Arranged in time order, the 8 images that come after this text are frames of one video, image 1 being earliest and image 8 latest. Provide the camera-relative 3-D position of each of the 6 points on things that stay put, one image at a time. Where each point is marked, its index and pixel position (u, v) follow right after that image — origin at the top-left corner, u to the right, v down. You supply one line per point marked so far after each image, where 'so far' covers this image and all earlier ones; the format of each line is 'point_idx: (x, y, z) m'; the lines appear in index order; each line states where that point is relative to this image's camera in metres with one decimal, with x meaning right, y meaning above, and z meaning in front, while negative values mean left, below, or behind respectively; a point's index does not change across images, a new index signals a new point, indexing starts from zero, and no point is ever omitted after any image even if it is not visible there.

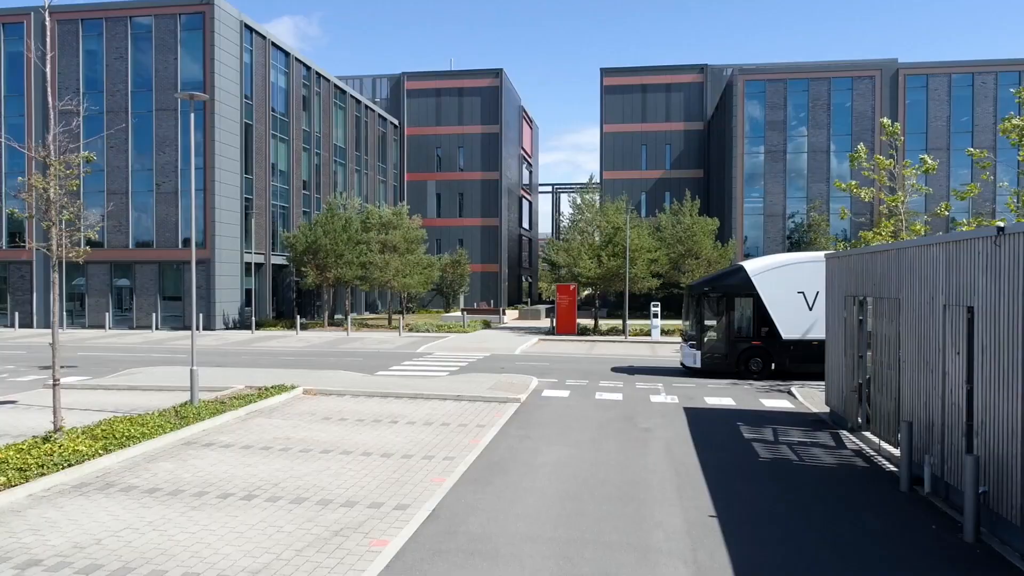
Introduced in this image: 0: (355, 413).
0: (-2.5, -2.0, +12.5) m
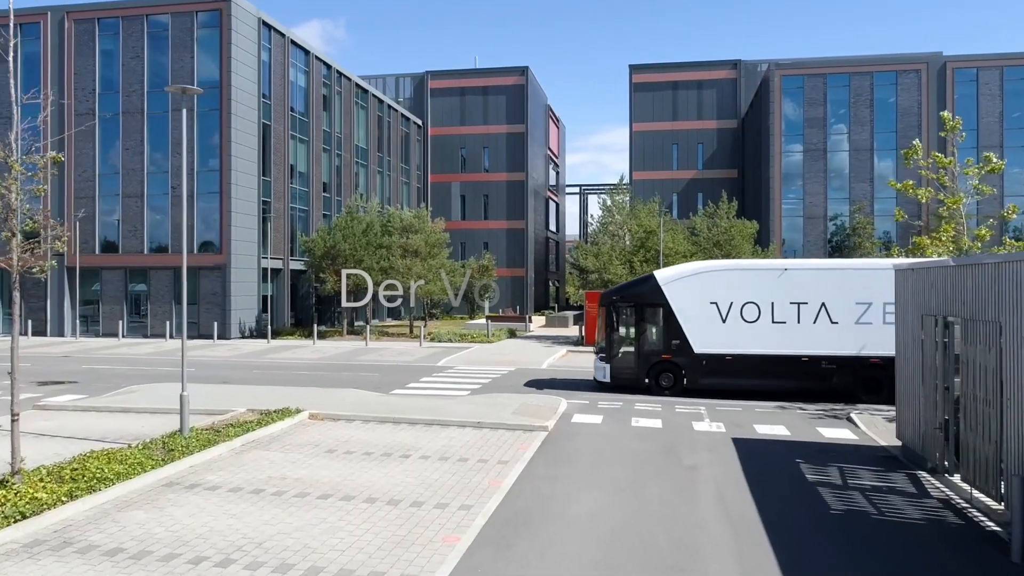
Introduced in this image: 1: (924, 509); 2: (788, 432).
0: (-2.1, -2.2, +11.2) m
1: (+4.5, -2.4, +8.7) m
2: (+4.5, -2.4, +13.1) m
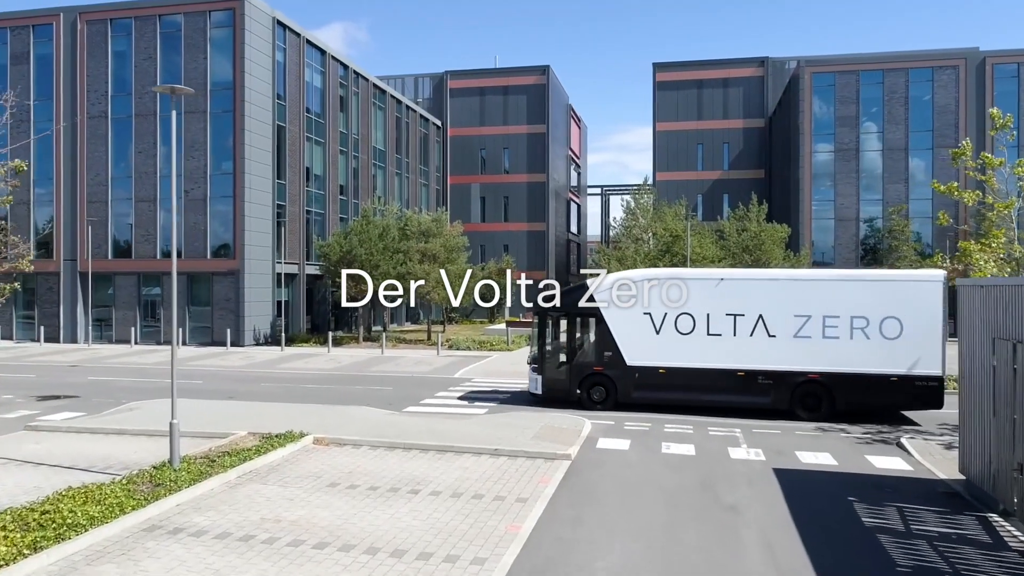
0: (-1.9, -2.4, +10.2) m
1: (+4.7, -2.6, +7.6) m
2: (+4.8, -2.6, +12.0) m
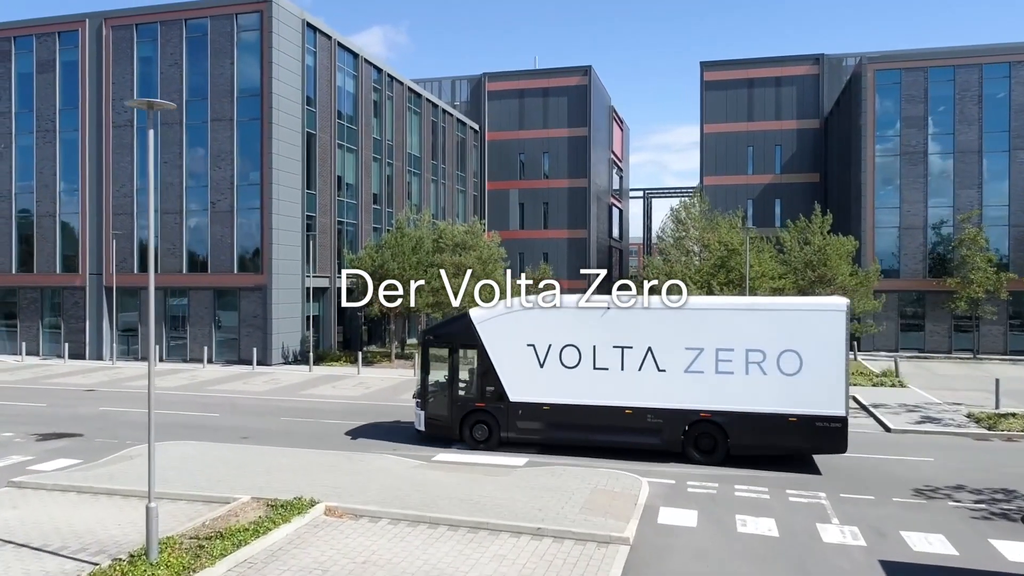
0: (-1.4, -3.0, +8.4) m
1: (+5.0, -3.2, +5.4) m
2: (+5.4, -3.2, +9.8) m
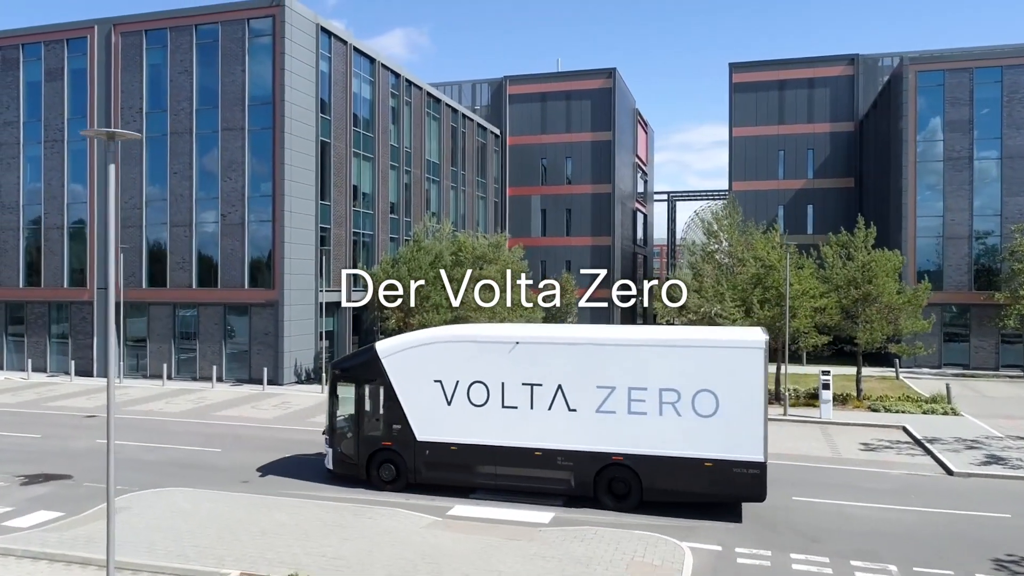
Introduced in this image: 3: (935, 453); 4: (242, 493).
0: (-1.1, -3.6, +7.1) m
1: (+5.2, -3.8, +3.9) m
2: (+5.7, -3.7, +8.3) m
3: (+9.2, -3.6, +17.4) m
4: (-4.6, -3.5, +13.6) m
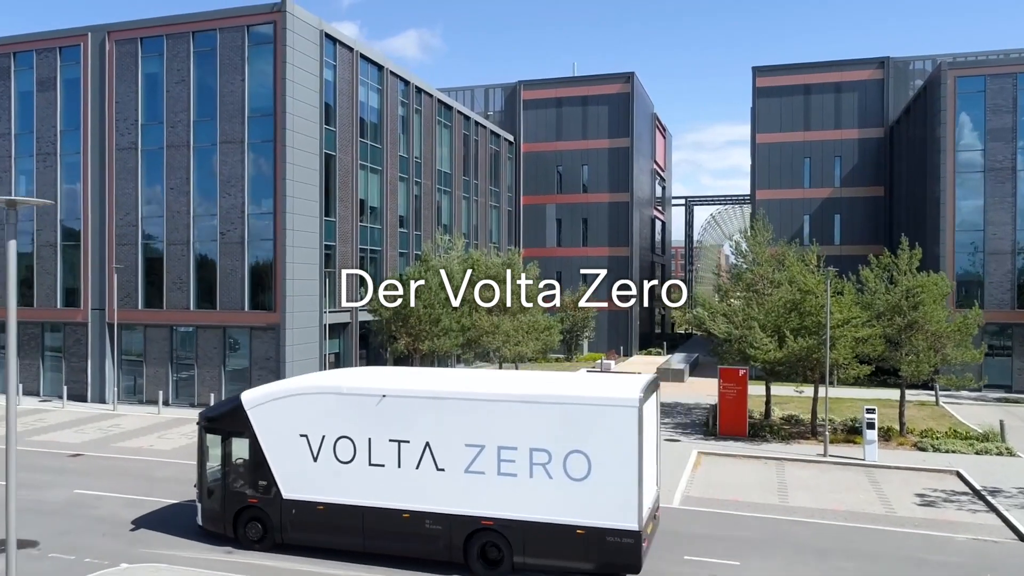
0: (-1.0, -4.3, +5.4) m
1: (+5.3, -4.5, +2.1) m
2: (+5.9, -4.5, +6.5) m
3: (+9.5, -4.4, +15.6) m
4: (-4.3, -4.3, +12.0) m
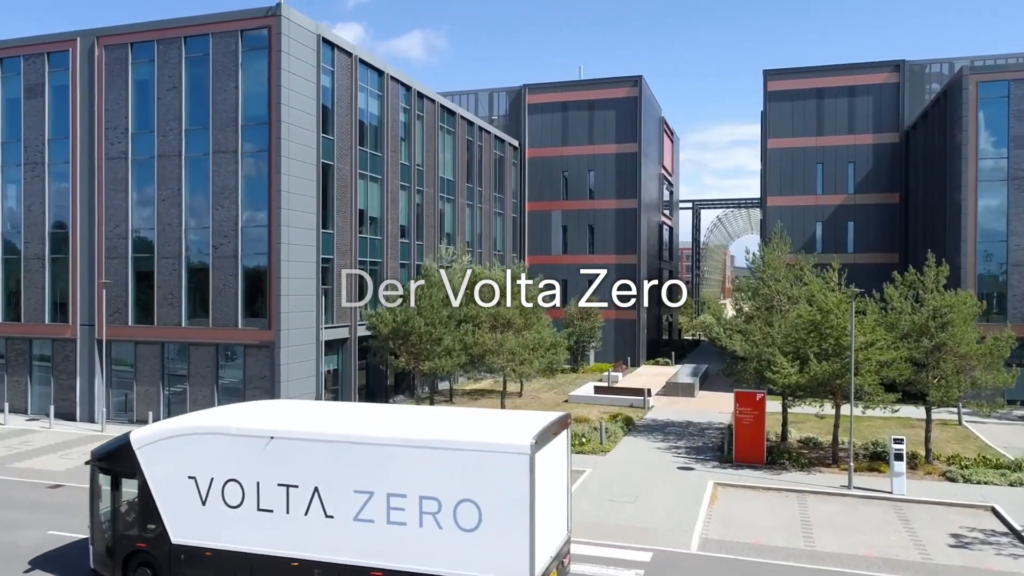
0: (-0.9, -4.8, +4.3) m
1: (+5.3, -5.0, +1.0) m
2: (+5.9, -5.0, +5.3) m
3: (+9.6, -4.9, +14.4) m
4: (-4.3, -4.8, +10.9) m
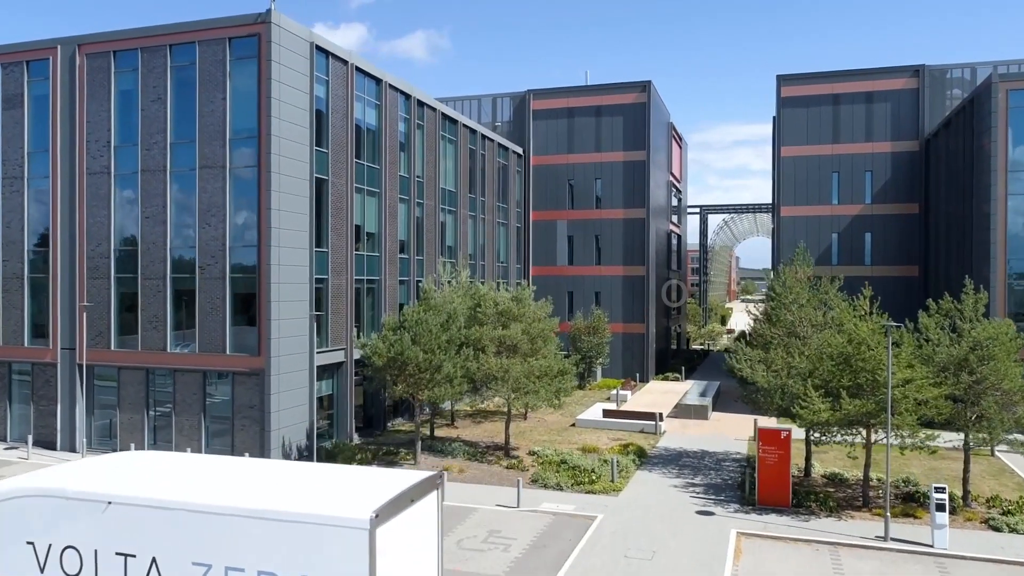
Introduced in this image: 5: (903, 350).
0: (-0.9, -5.6, +2.8) m
1: (+5.4, -5.8, -0.6) m
2: (+6.0, -5.7, +3.8) m
3: (+9.7, -5.6, +12.8) m
4: (-4.2, -5.5, +9.4) m
5: (+9.4, -1.5, +19.2) m
